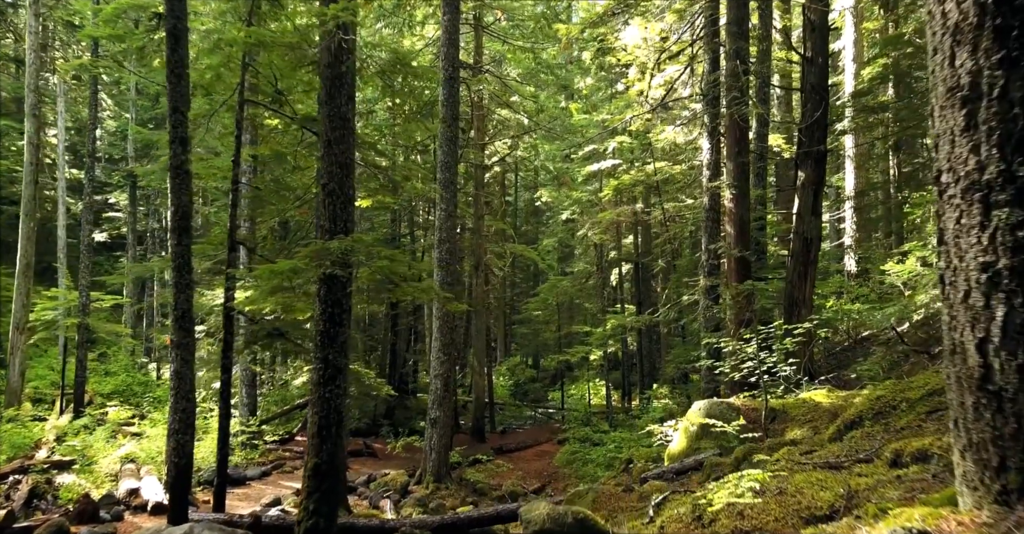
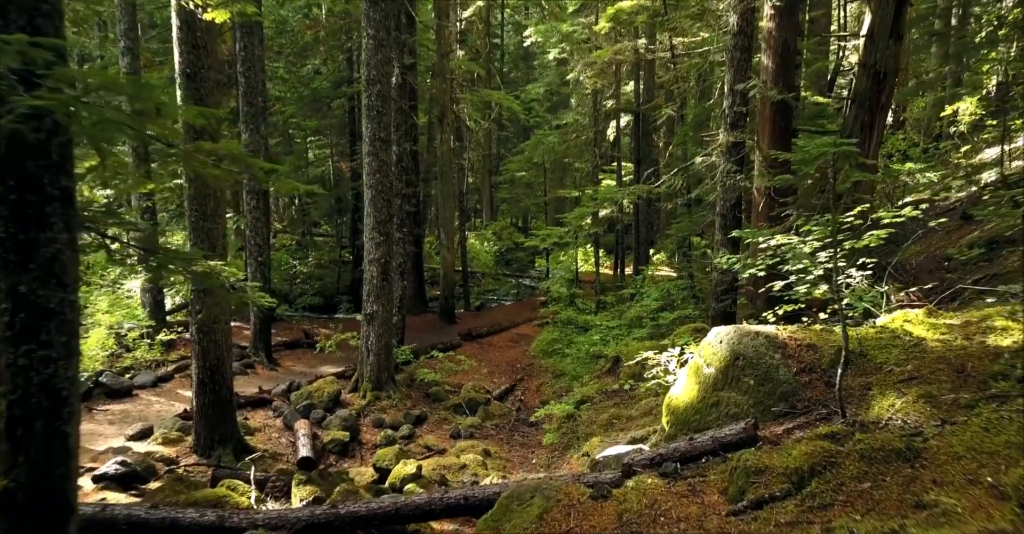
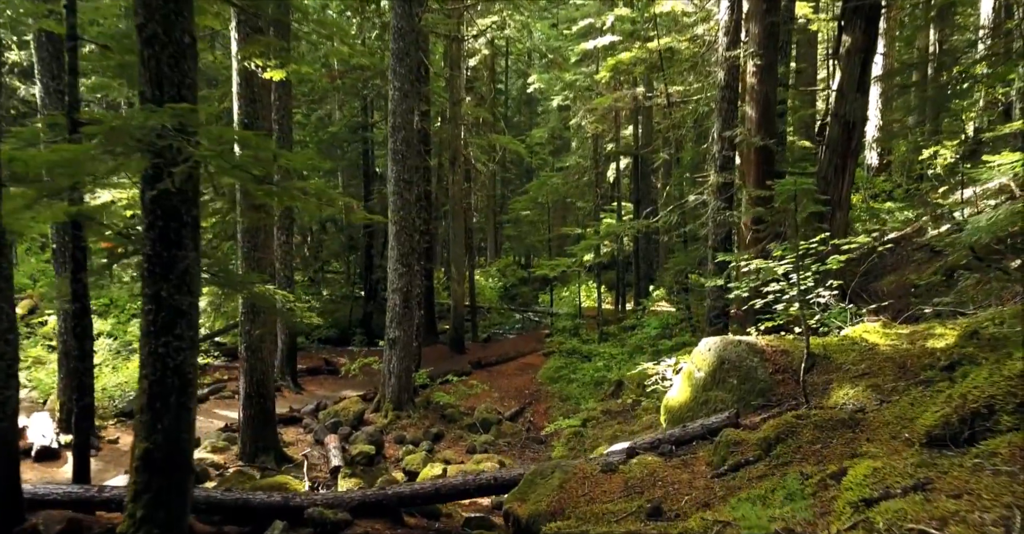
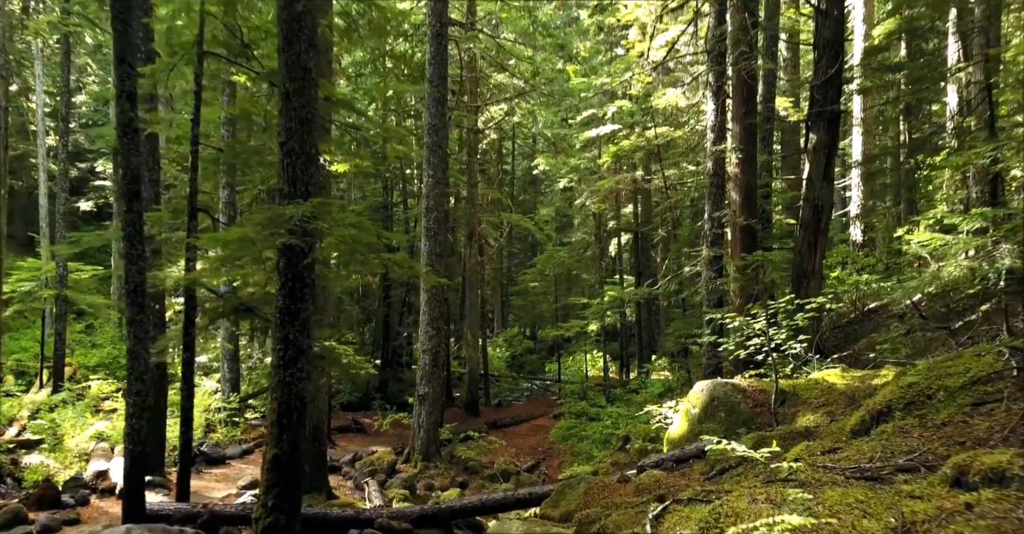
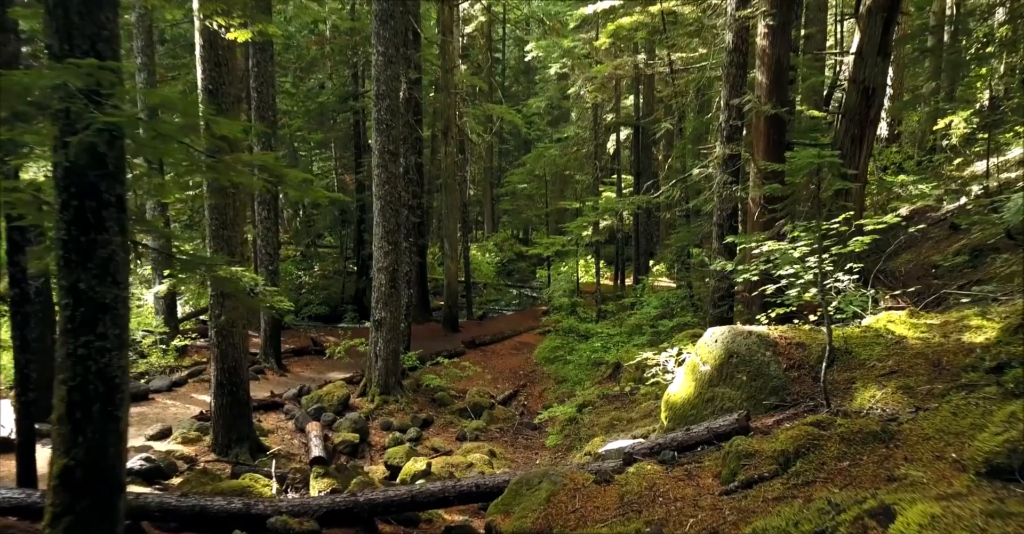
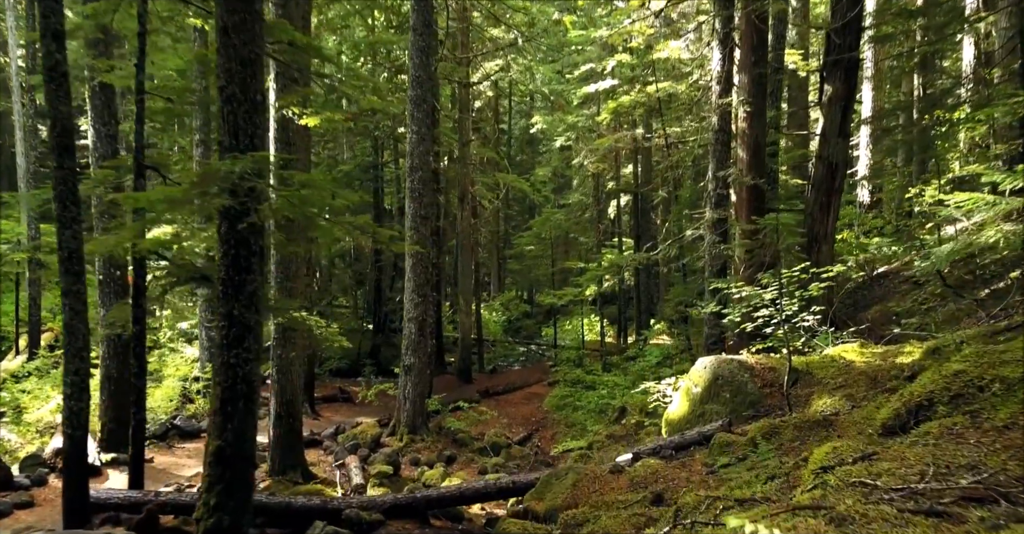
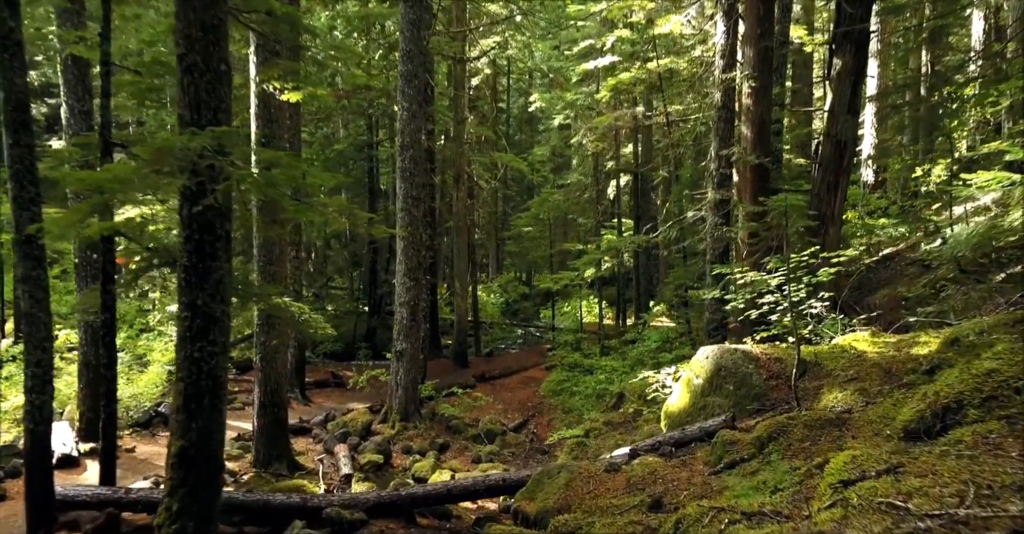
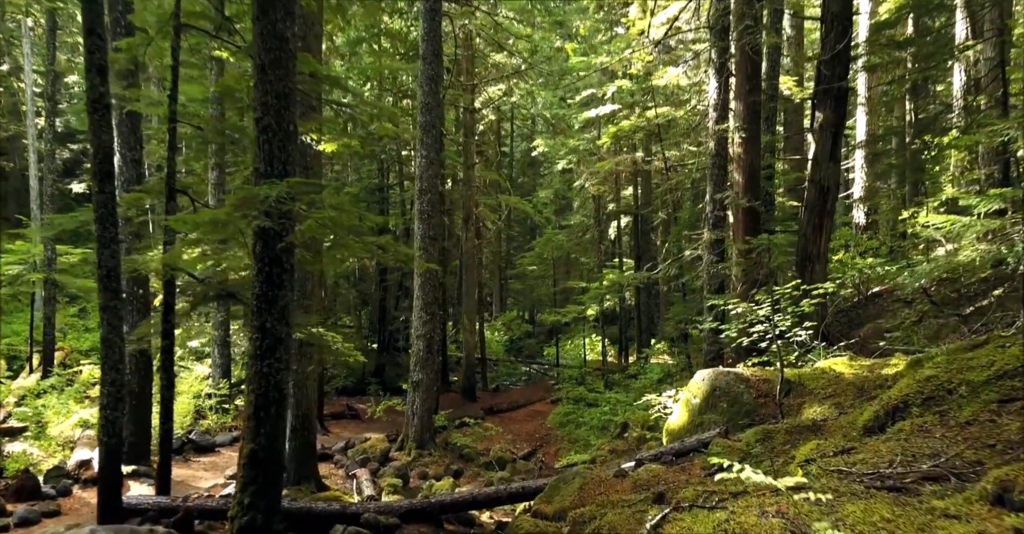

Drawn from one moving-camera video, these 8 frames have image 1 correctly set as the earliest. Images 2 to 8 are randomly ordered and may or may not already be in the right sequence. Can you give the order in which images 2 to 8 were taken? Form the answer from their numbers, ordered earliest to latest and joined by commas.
4, 8, 6, 7, 3, 5, 2
